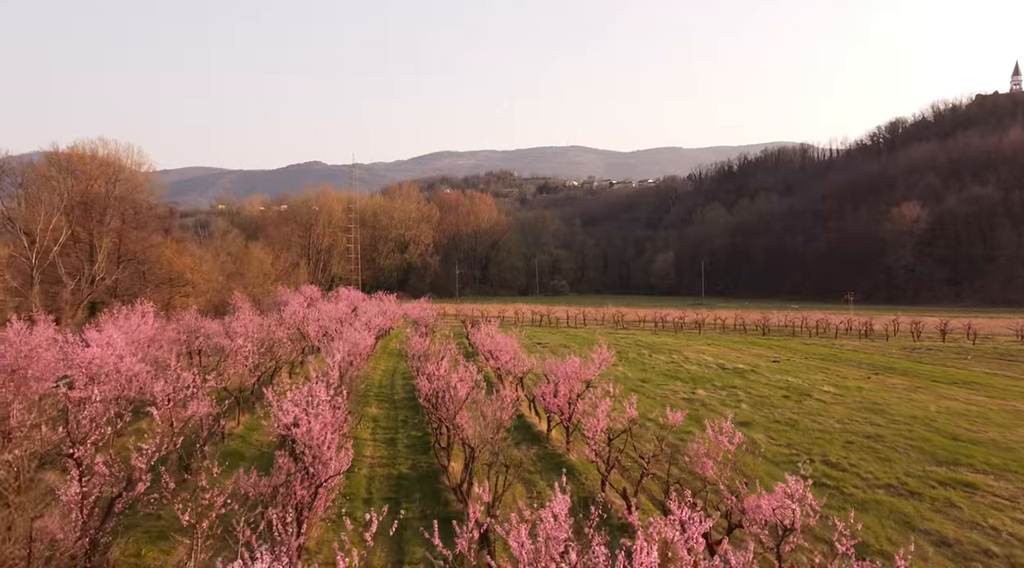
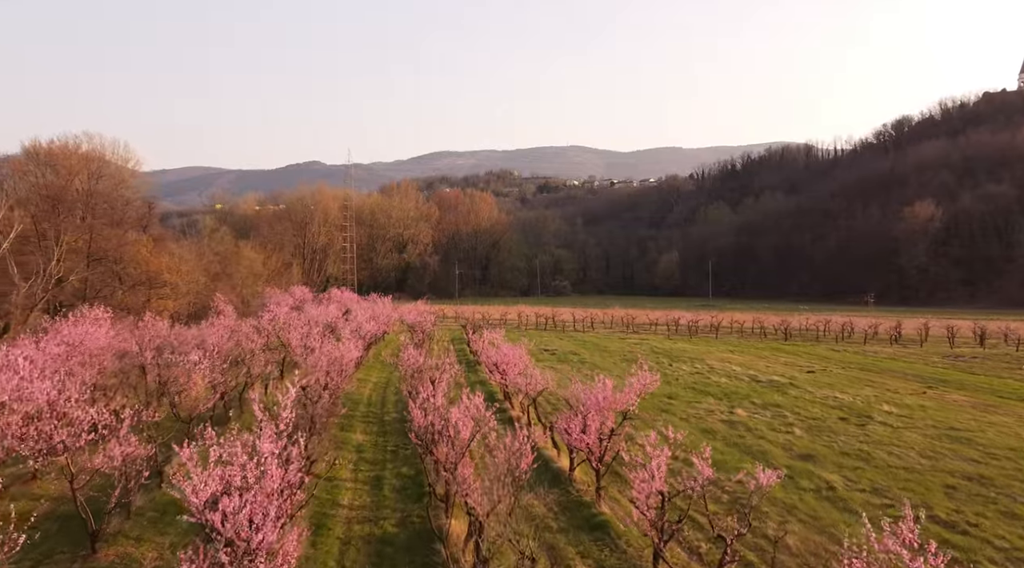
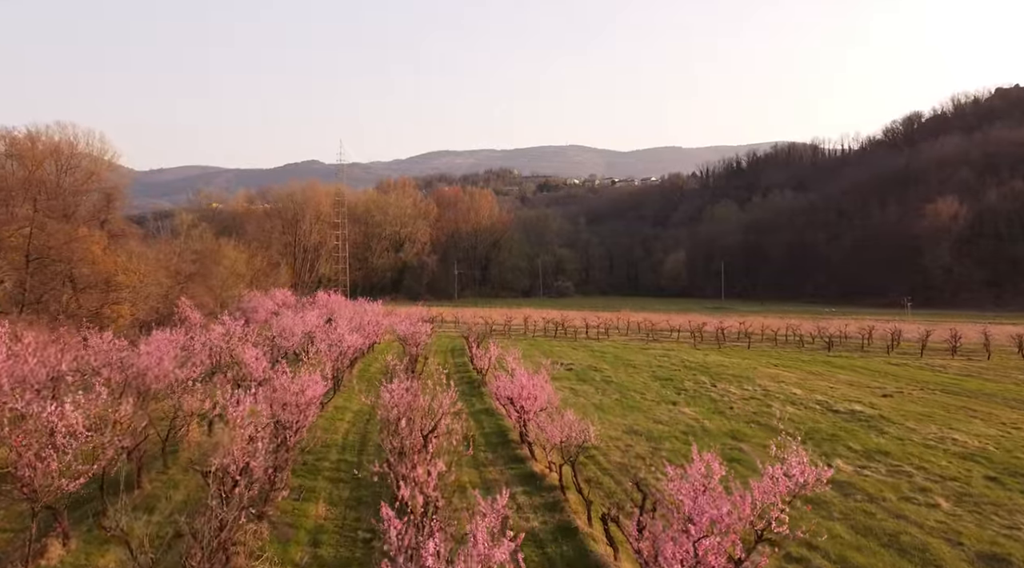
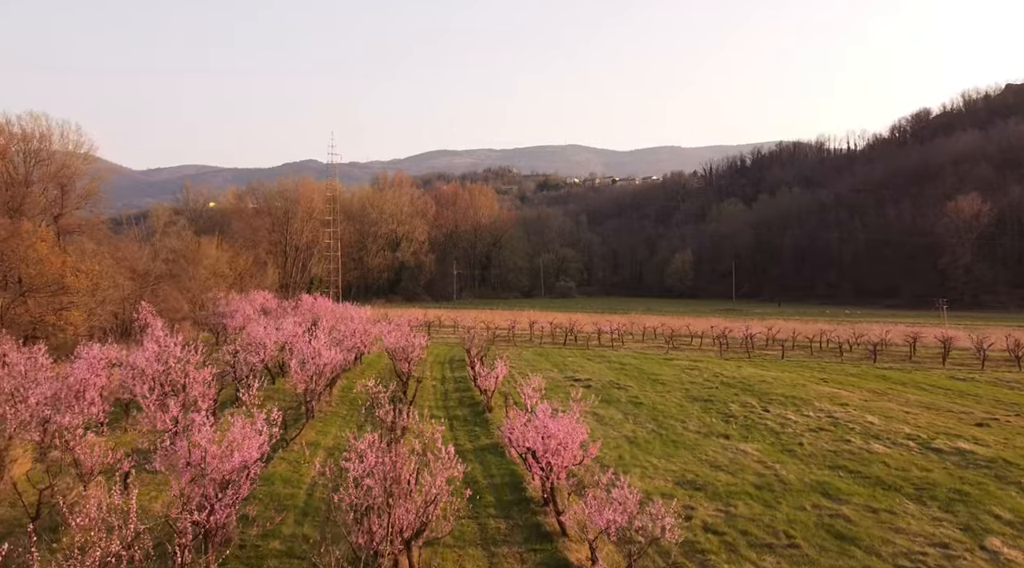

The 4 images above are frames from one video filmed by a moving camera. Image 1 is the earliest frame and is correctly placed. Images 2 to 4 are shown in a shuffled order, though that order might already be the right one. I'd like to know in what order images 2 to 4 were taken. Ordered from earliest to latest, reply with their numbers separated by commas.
2, 3, 4
